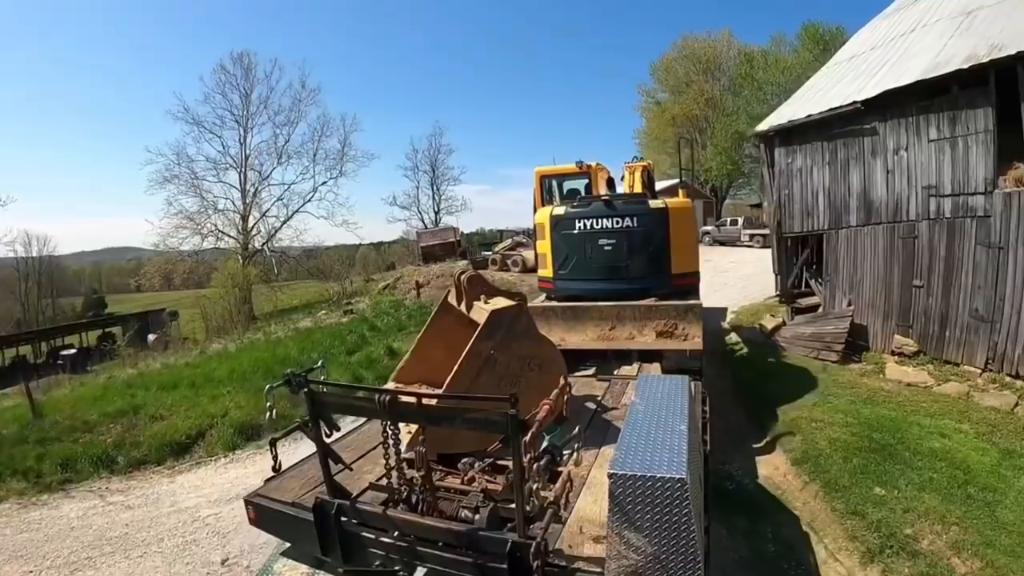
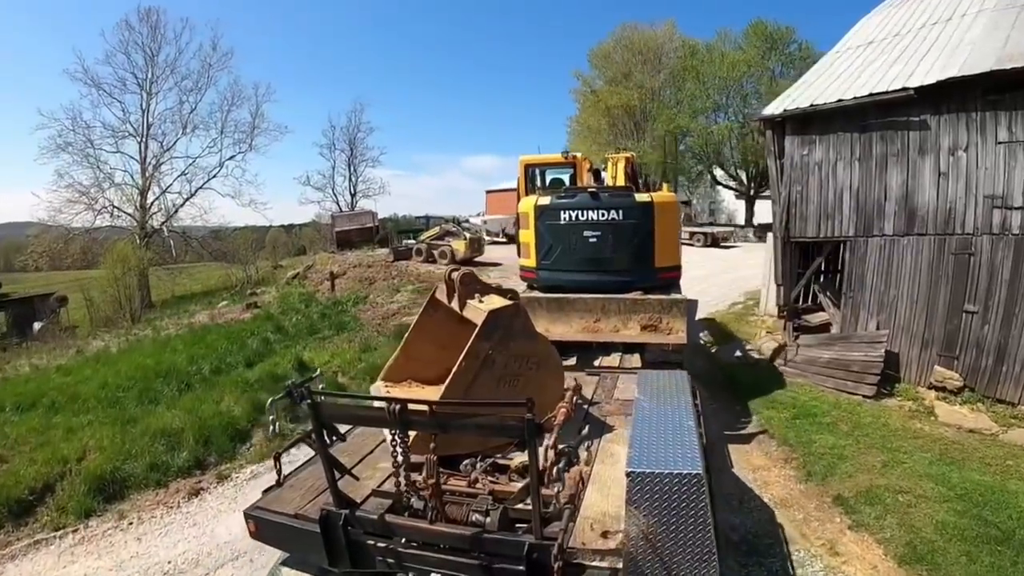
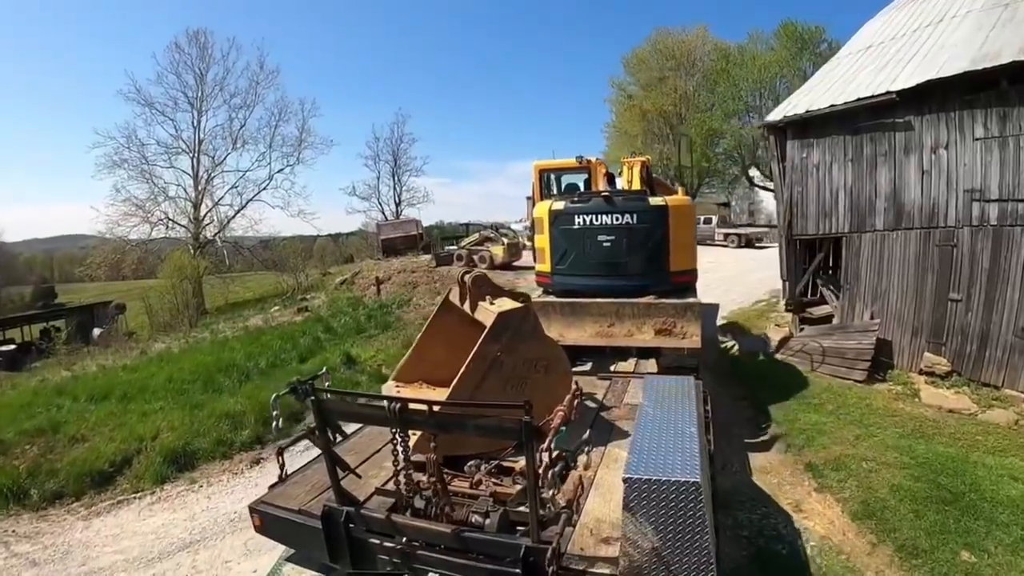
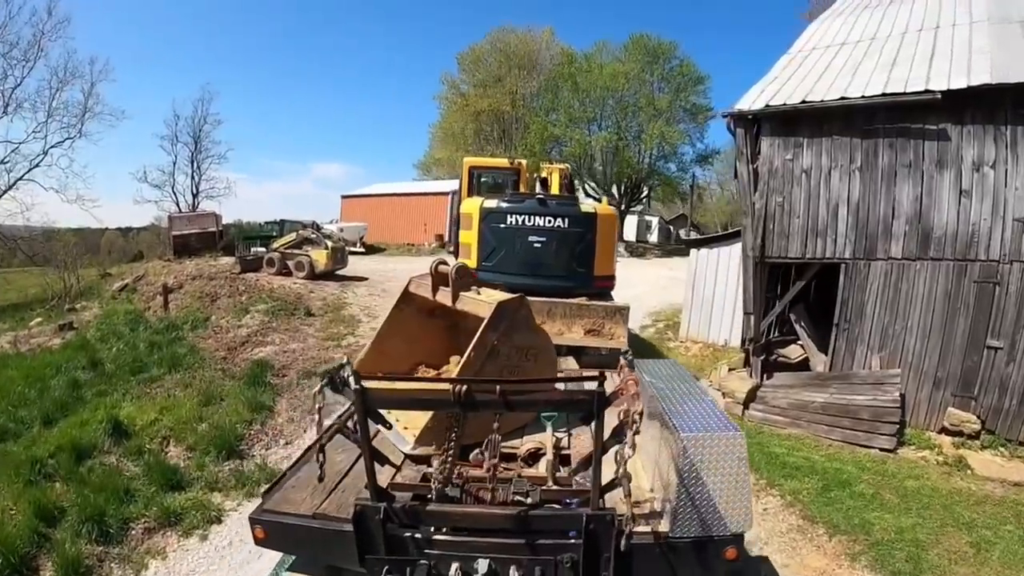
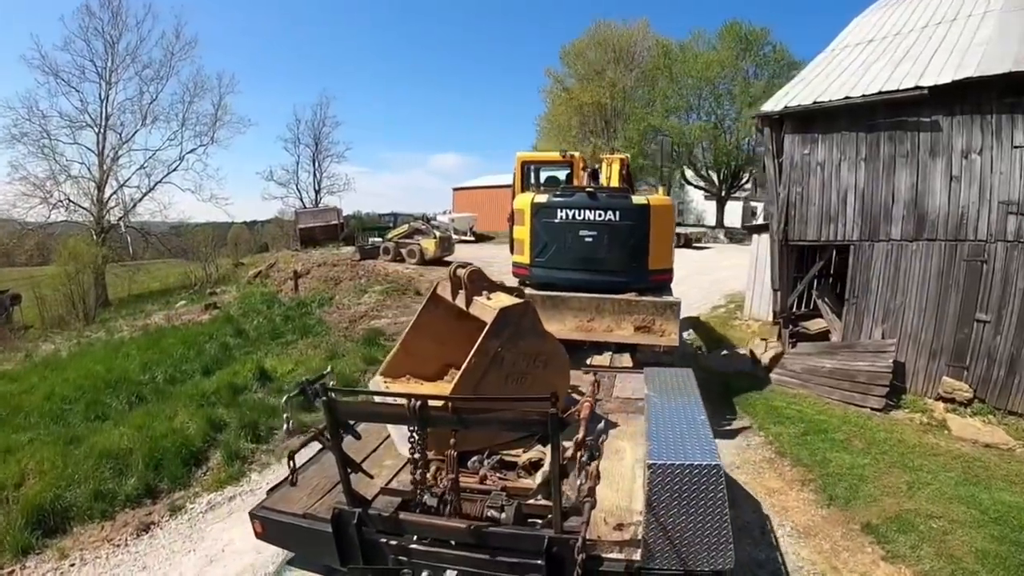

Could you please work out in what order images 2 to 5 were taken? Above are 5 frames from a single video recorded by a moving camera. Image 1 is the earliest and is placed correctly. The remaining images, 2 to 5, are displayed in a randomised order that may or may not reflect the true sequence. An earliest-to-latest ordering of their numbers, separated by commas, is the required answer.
3, 2, 5, 4
